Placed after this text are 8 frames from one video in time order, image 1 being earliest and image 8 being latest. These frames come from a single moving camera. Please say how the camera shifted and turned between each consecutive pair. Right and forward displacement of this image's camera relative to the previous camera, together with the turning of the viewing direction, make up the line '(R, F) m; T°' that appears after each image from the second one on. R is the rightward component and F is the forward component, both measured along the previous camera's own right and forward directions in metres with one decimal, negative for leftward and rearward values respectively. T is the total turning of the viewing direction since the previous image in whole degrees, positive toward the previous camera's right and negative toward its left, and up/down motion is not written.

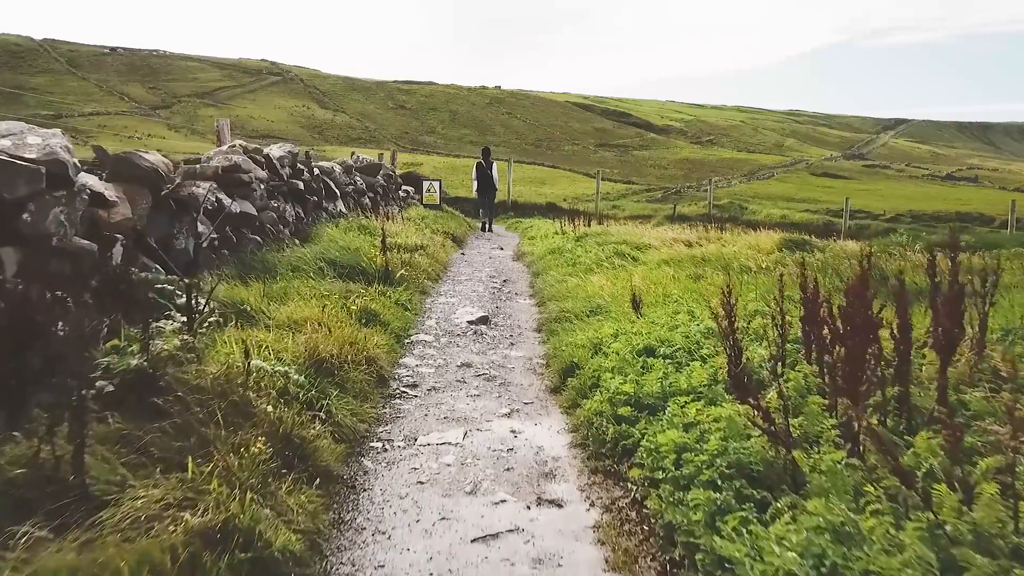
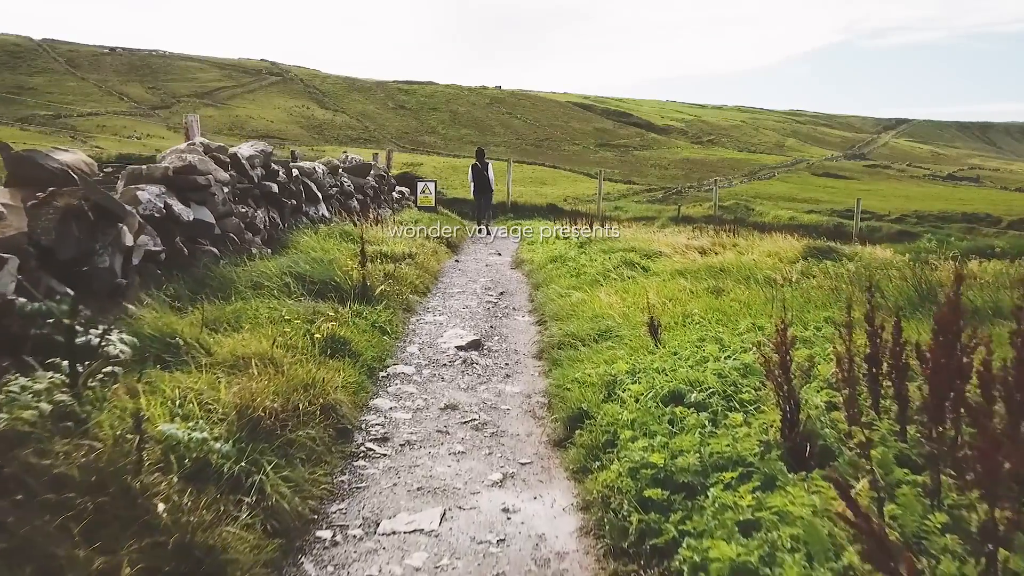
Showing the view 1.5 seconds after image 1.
(0.0, +1.4) m; 0°
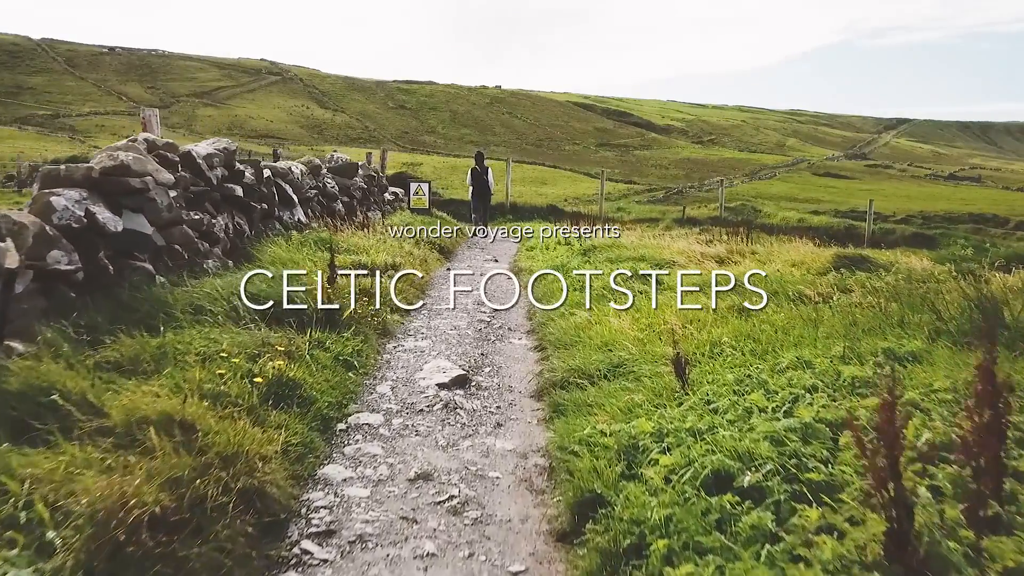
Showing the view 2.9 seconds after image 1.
(+0.1, +1.5) m; 0°
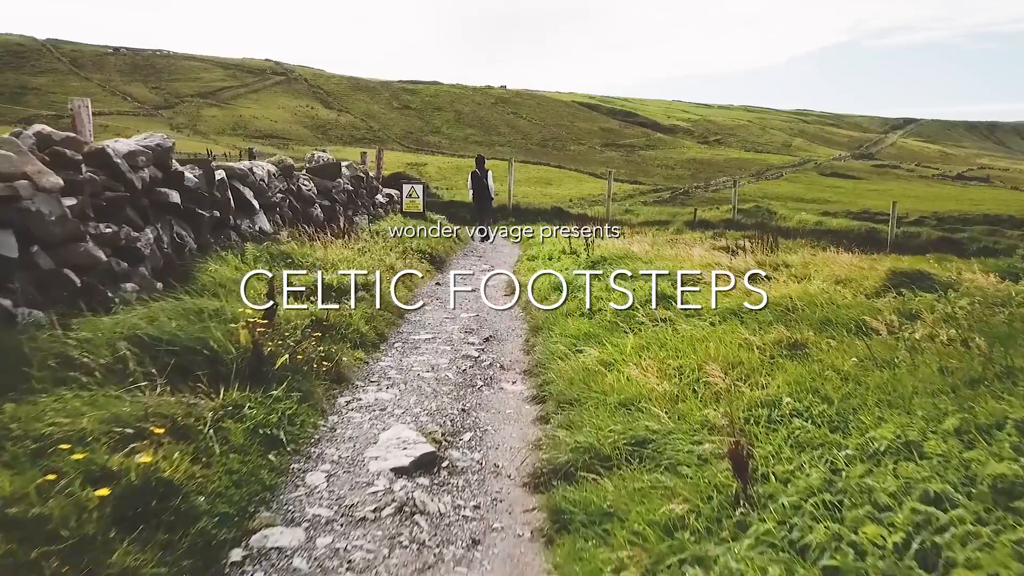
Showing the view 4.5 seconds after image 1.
(+0.1, +1.9) m; 0°
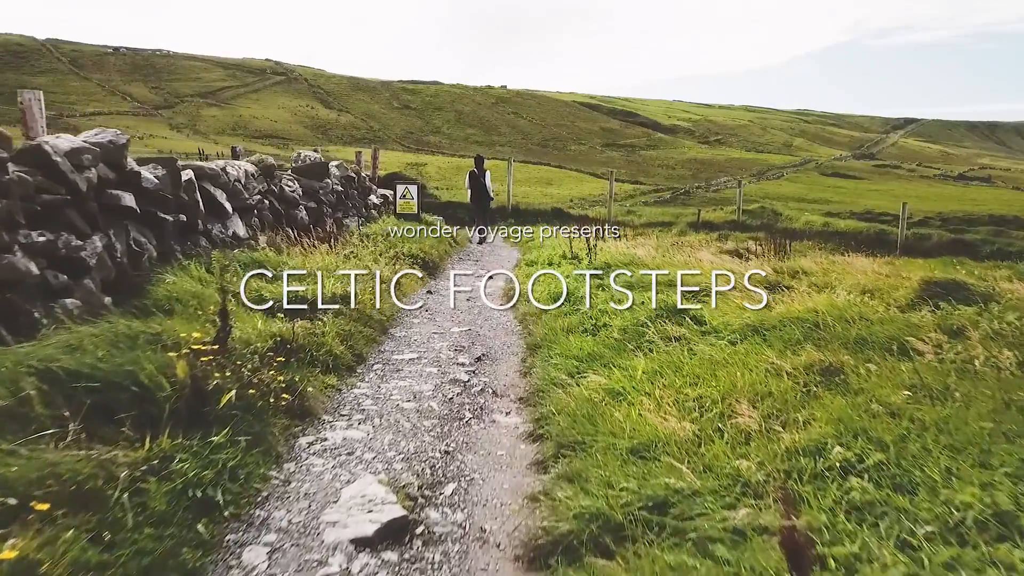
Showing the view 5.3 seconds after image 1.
(+0.1, +1.0) m; 0°
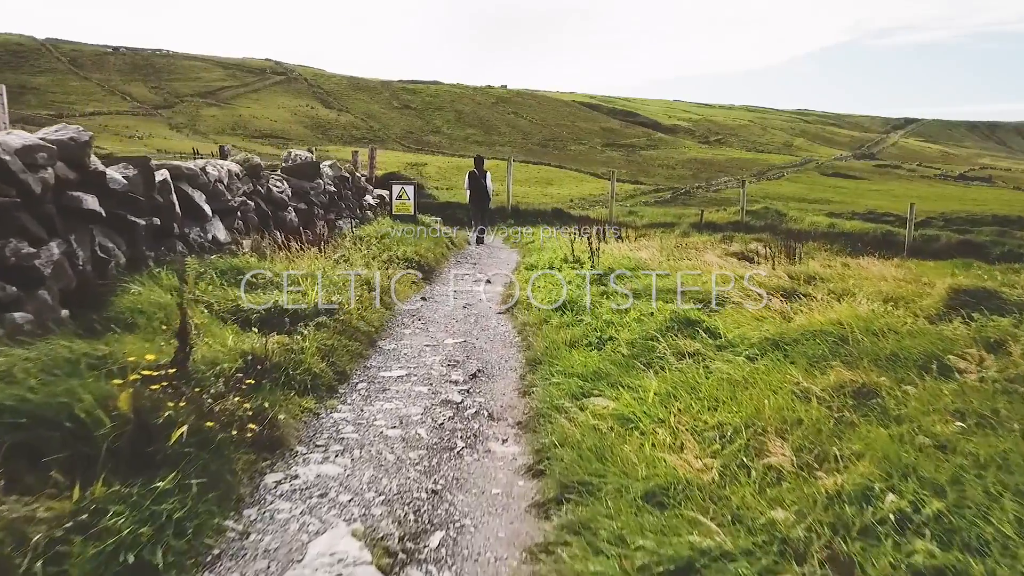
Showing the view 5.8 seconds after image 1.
(0.0, +0.7) m; 0°
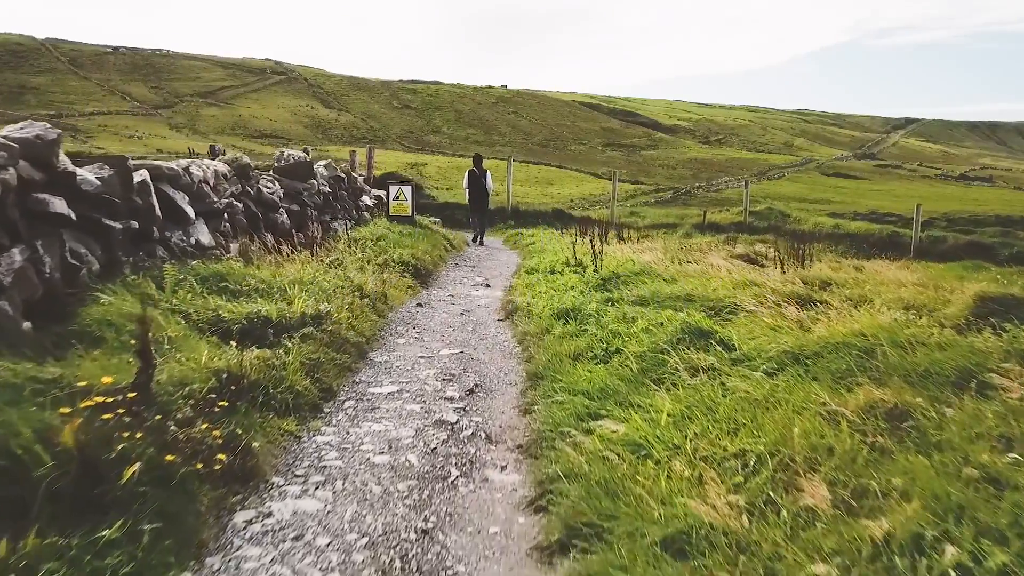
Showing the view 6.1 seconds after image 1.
(0.0, +0.5) m; 0°
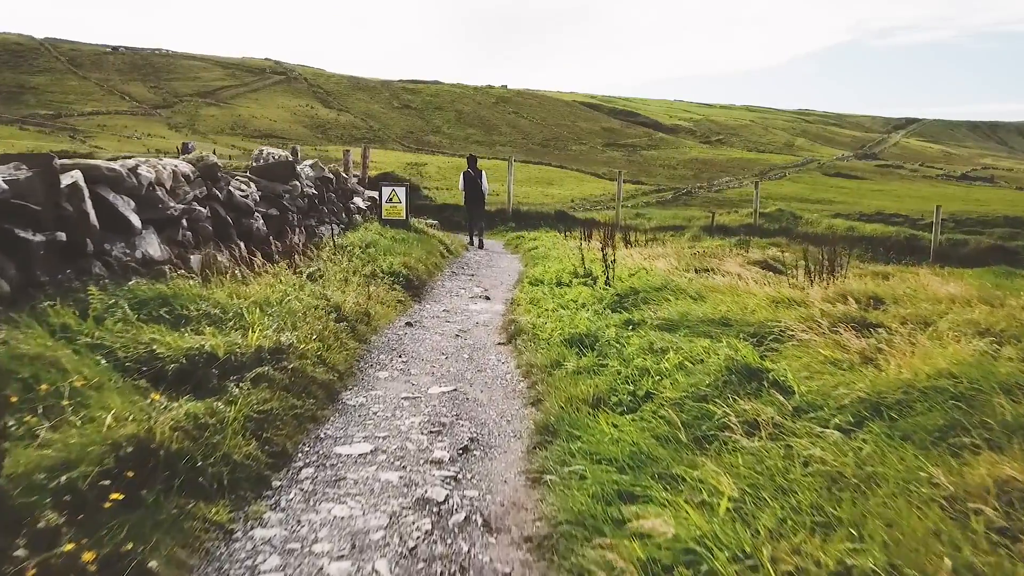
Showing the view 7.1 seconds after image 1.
(0.0, +1.4) m; 0°
